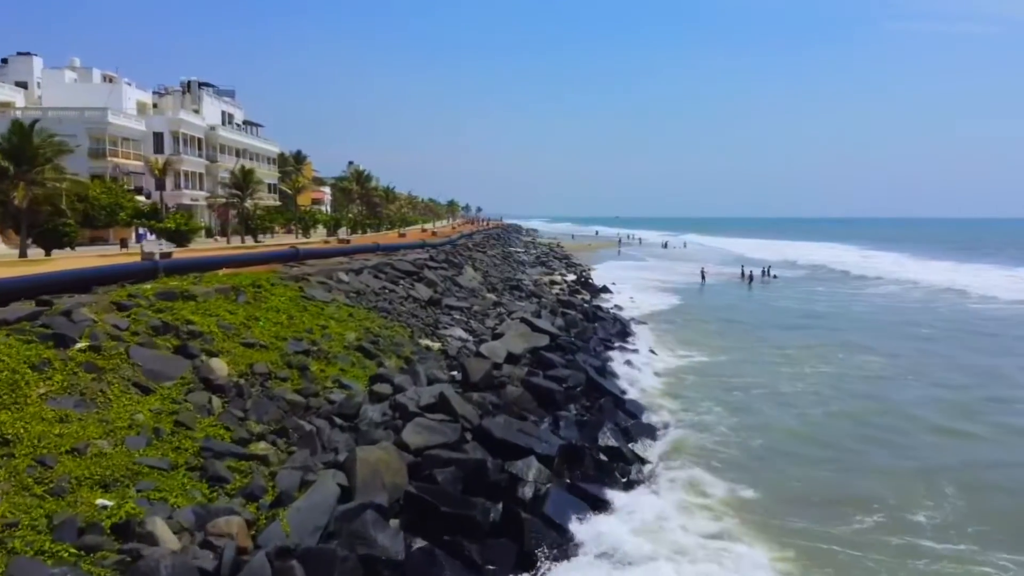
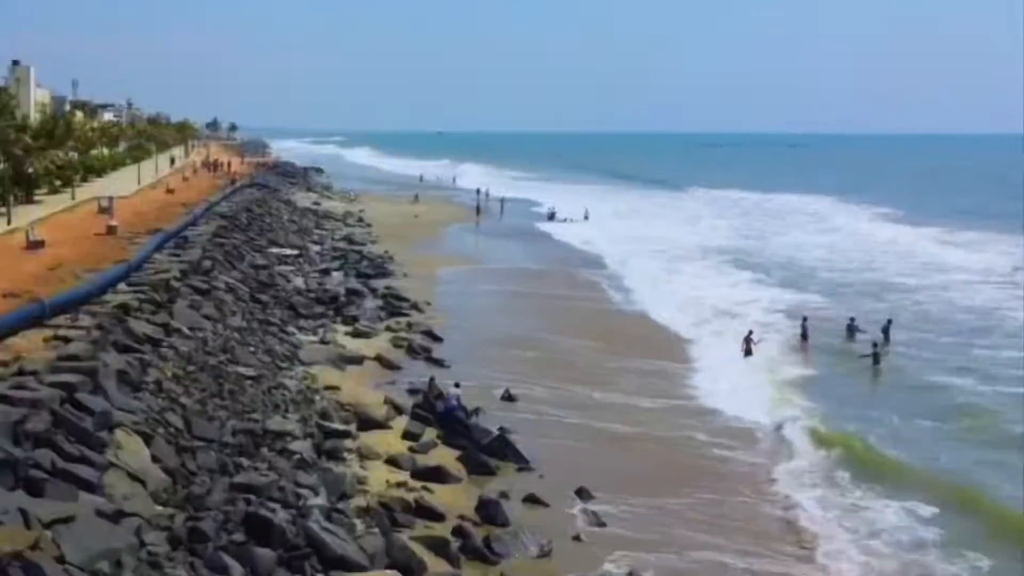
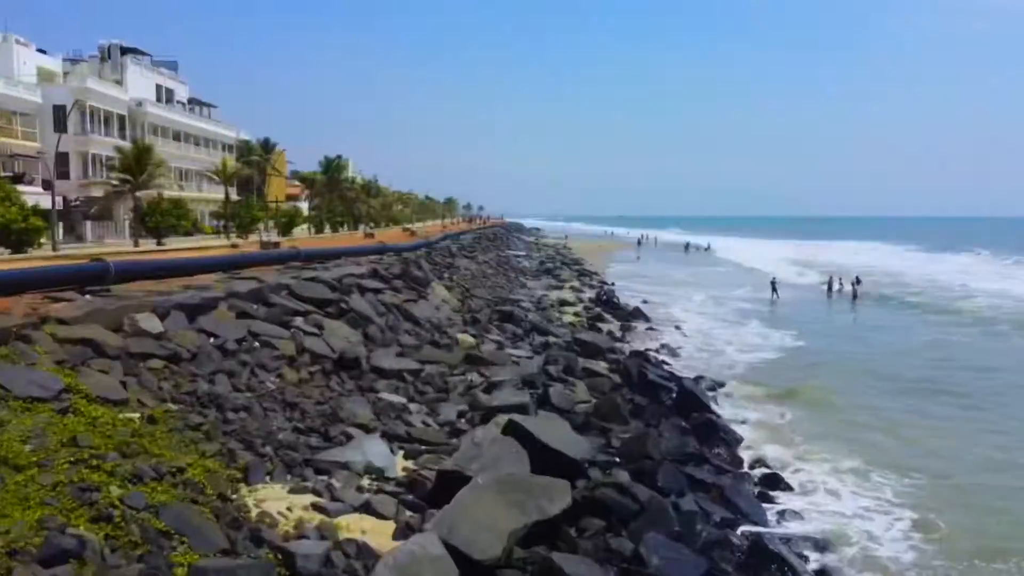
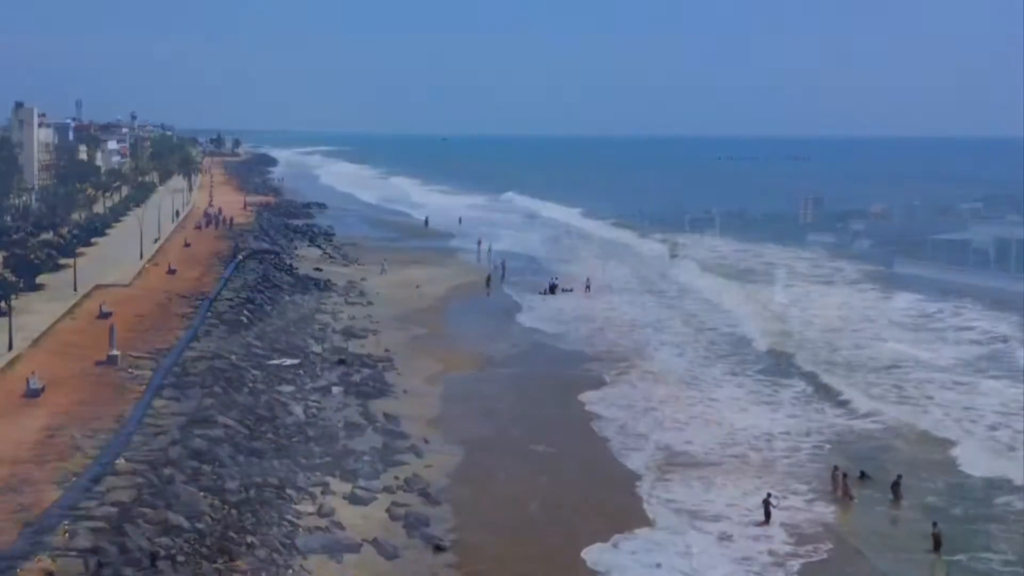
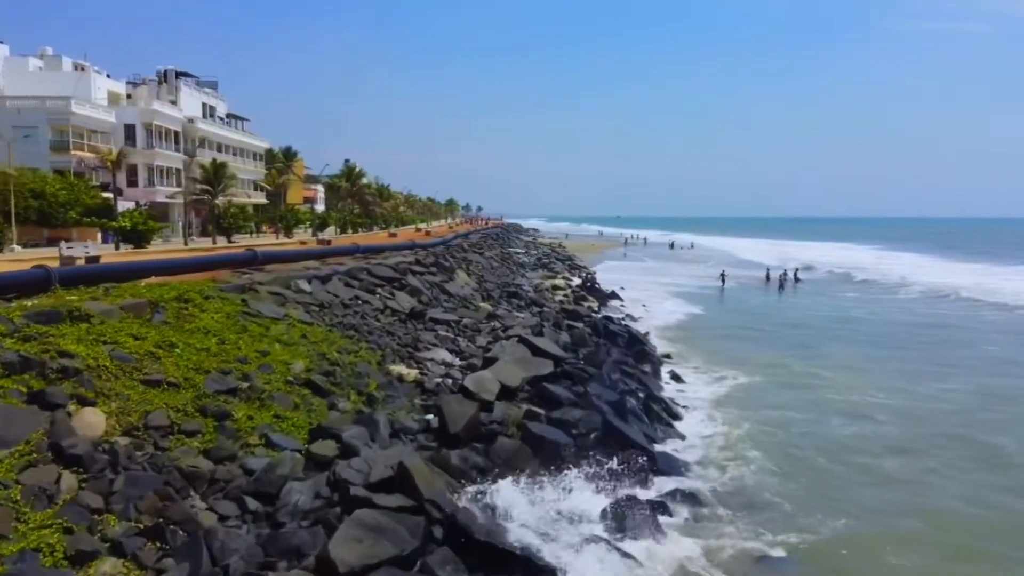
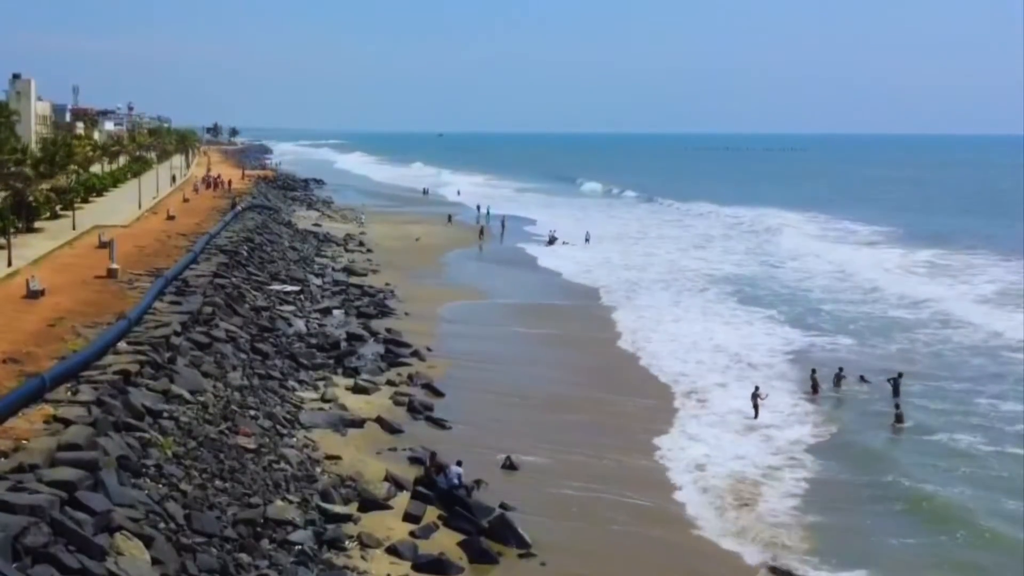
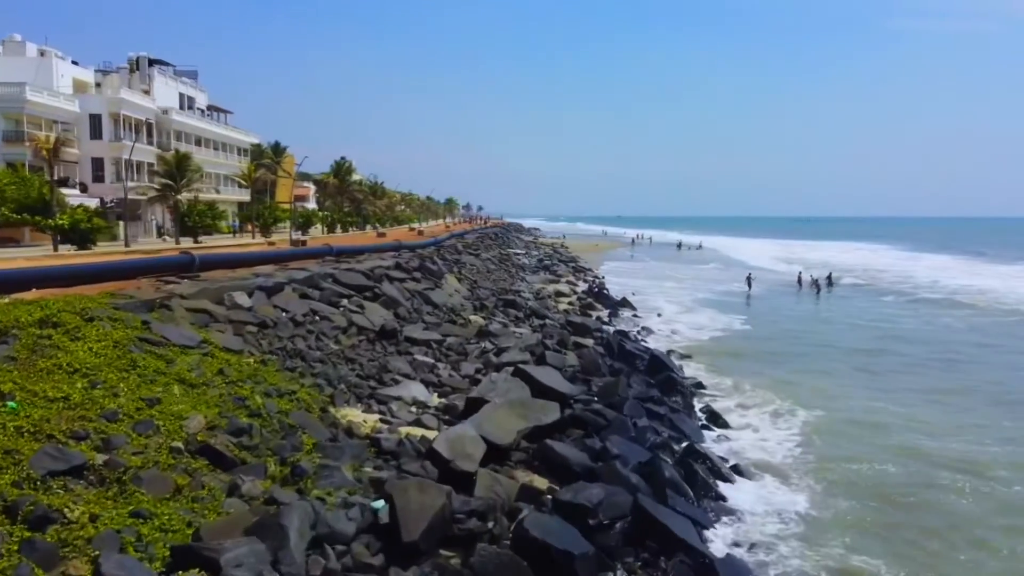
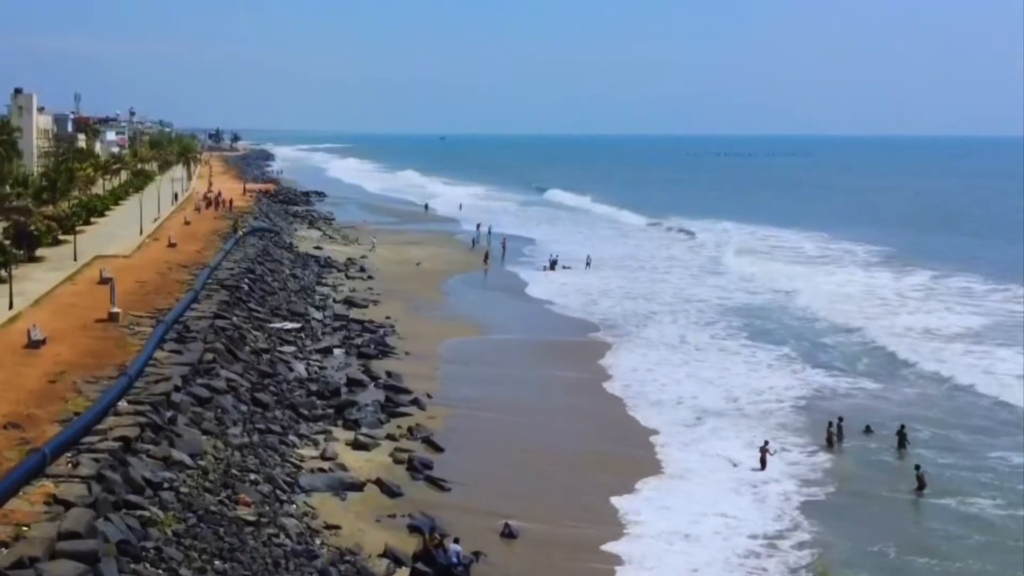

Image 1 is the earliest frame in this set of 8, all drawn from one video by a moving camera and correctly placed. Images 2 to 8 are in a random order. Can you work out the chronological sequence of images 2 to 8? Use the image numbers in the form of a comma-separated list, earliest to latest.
5, 7, 3, 2, 6, 8, 4
